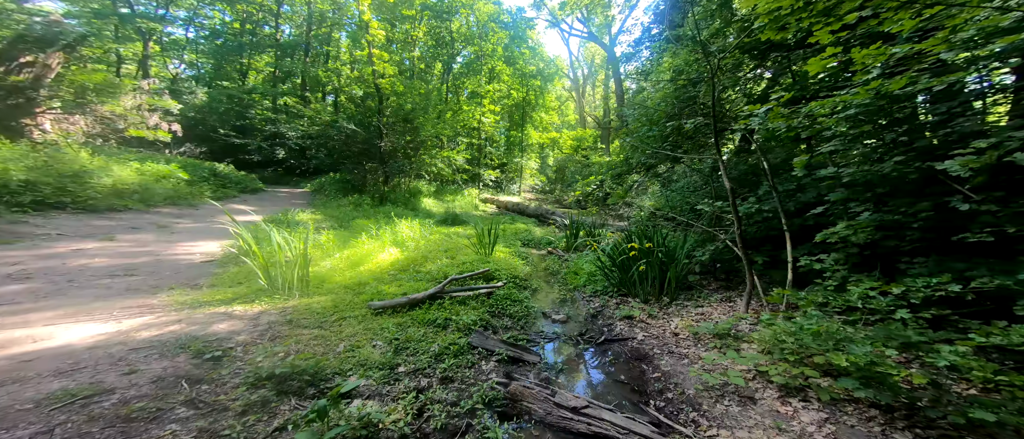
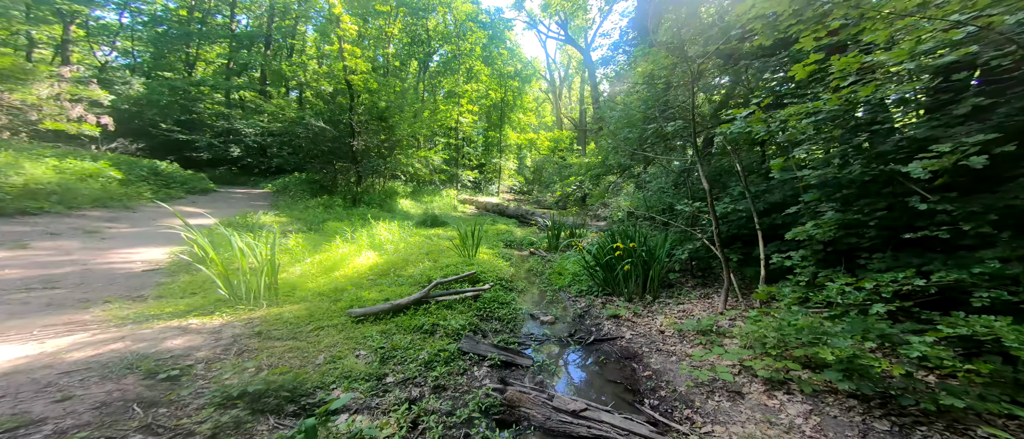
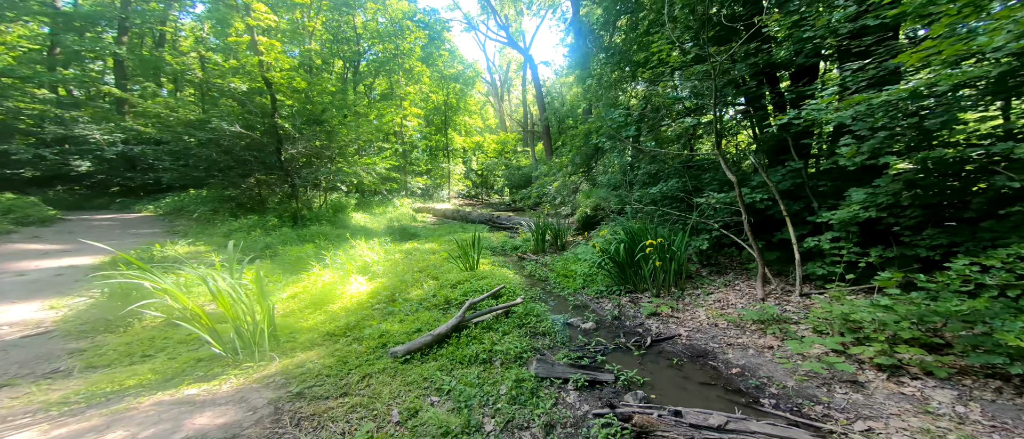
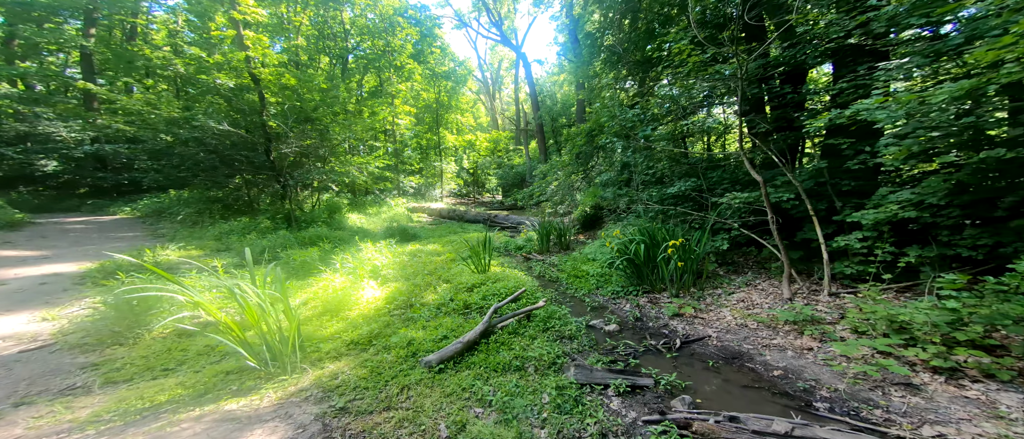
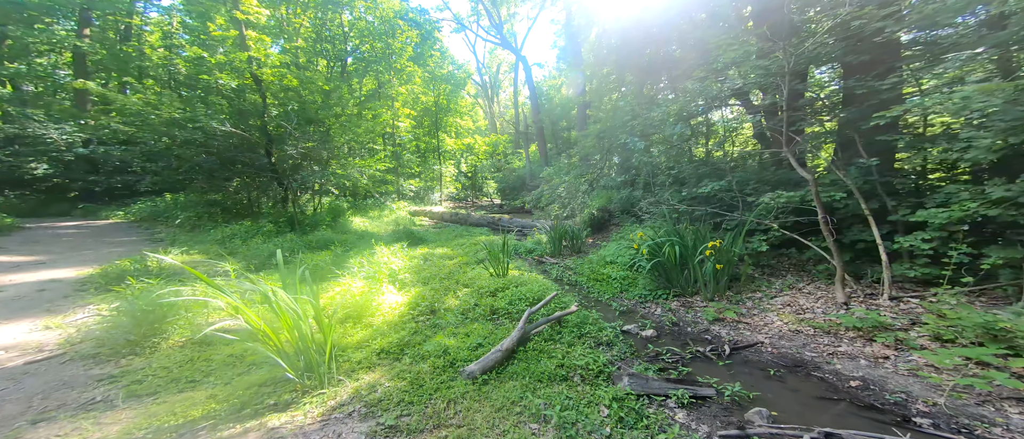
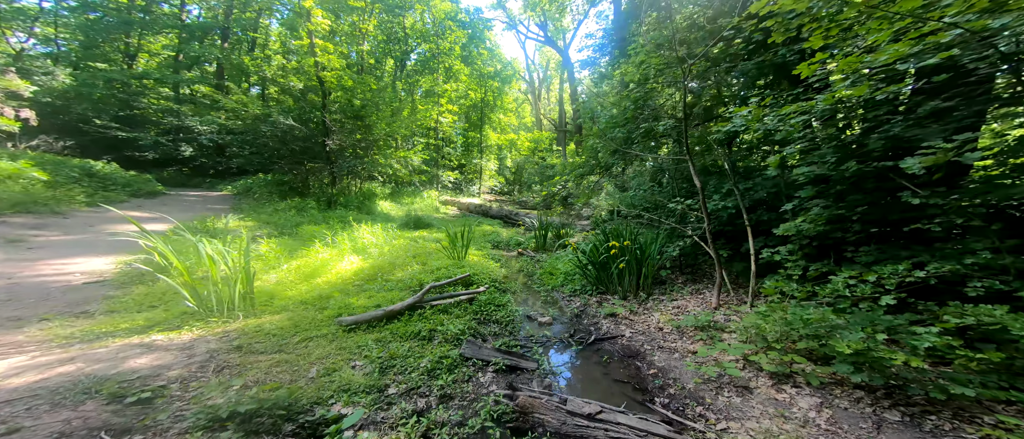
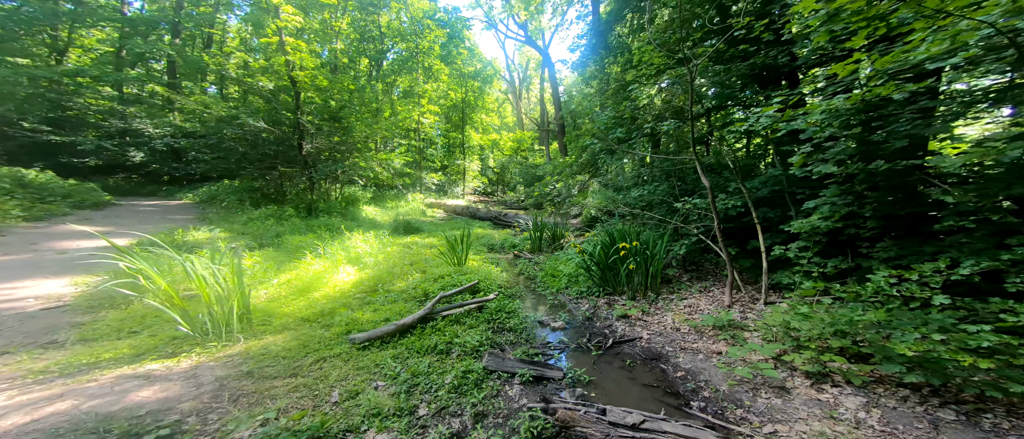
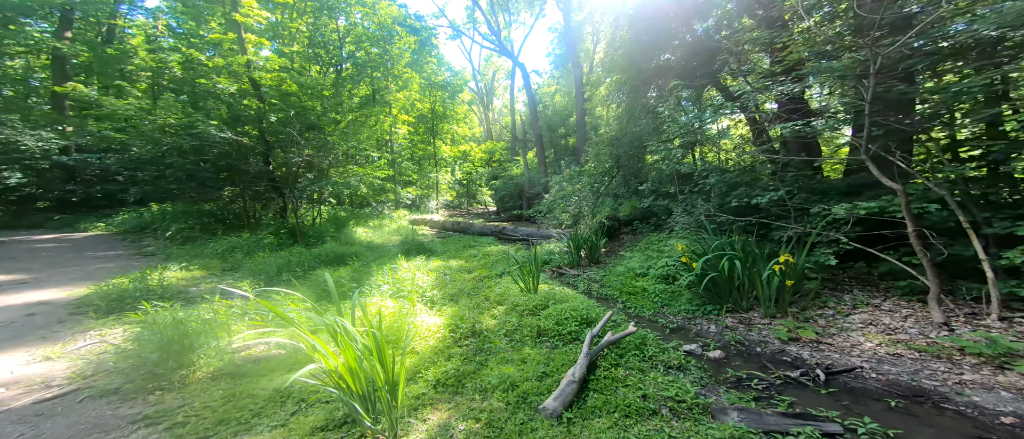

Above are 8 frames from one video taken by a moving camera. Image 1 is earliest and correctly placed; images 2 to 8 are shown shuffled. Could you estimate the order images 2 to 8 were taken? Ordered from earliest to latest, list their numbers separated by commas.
2, 6, 7, 3, 4, 5, 8
